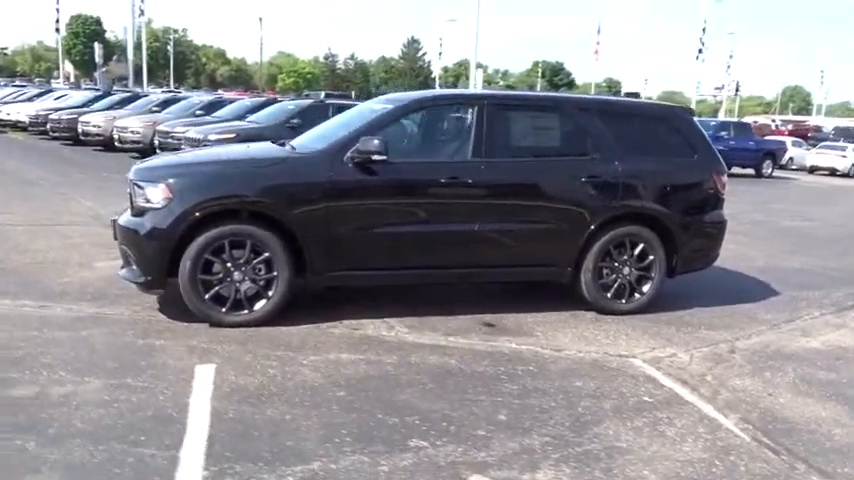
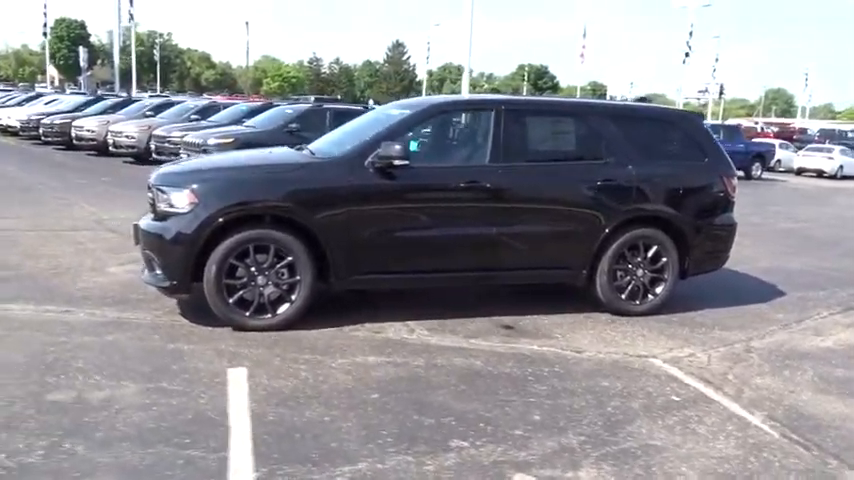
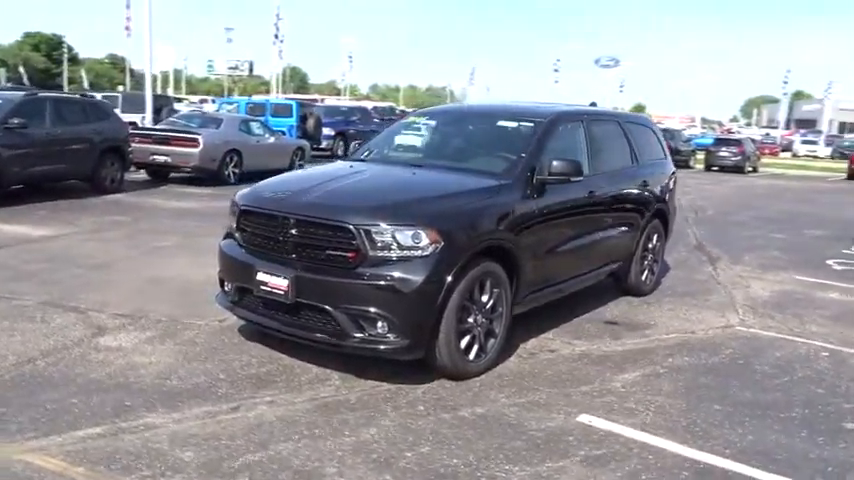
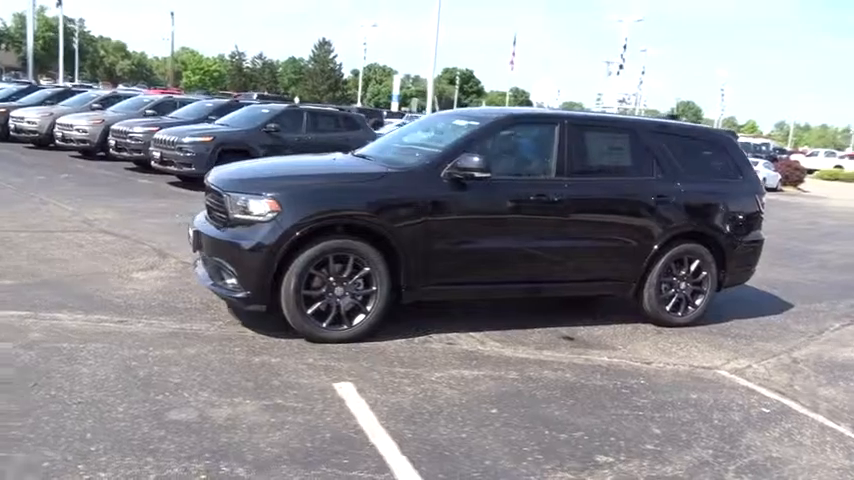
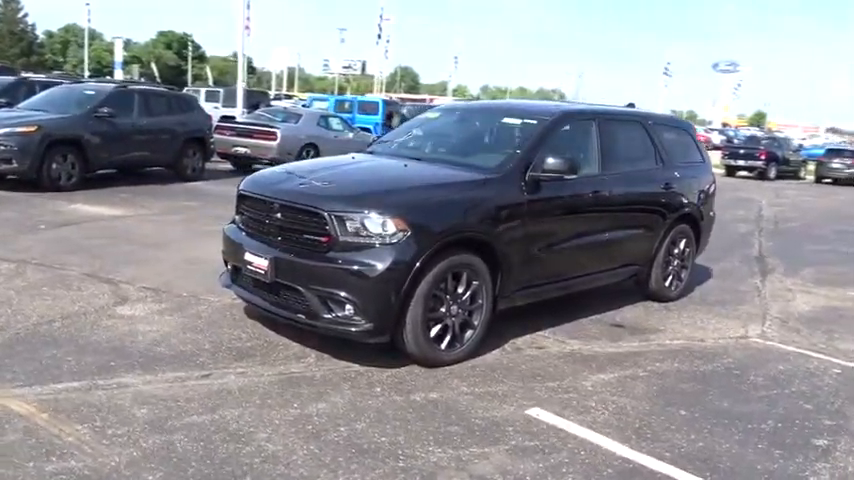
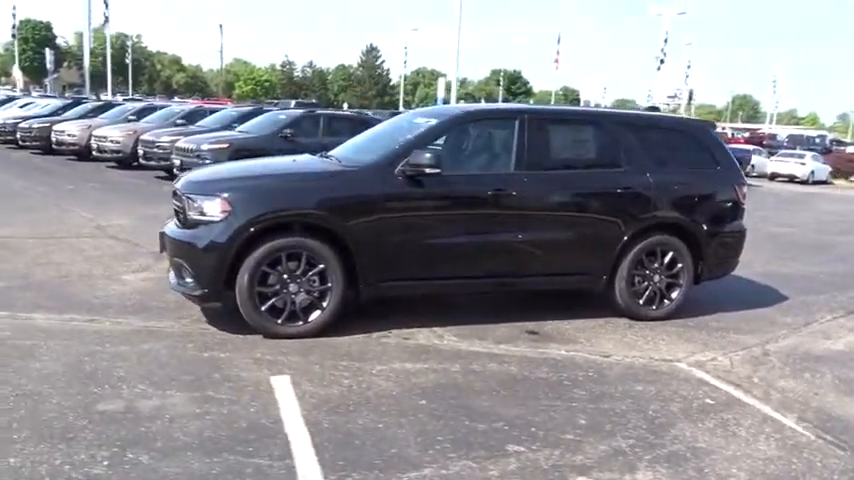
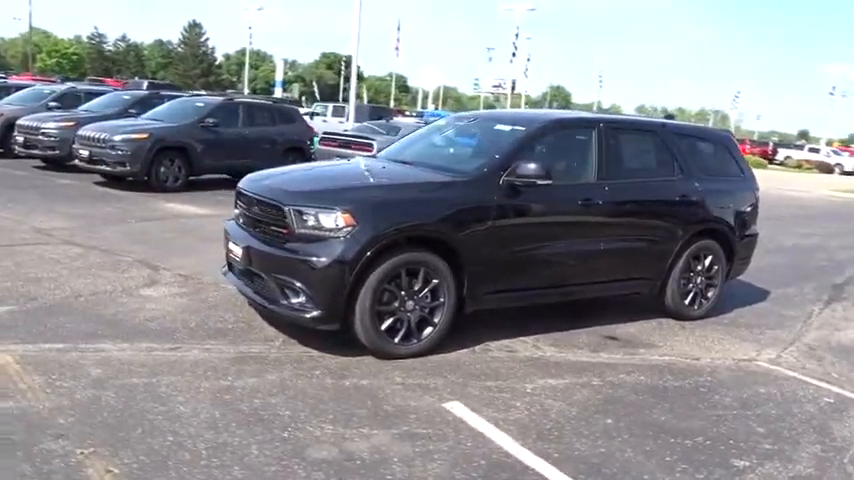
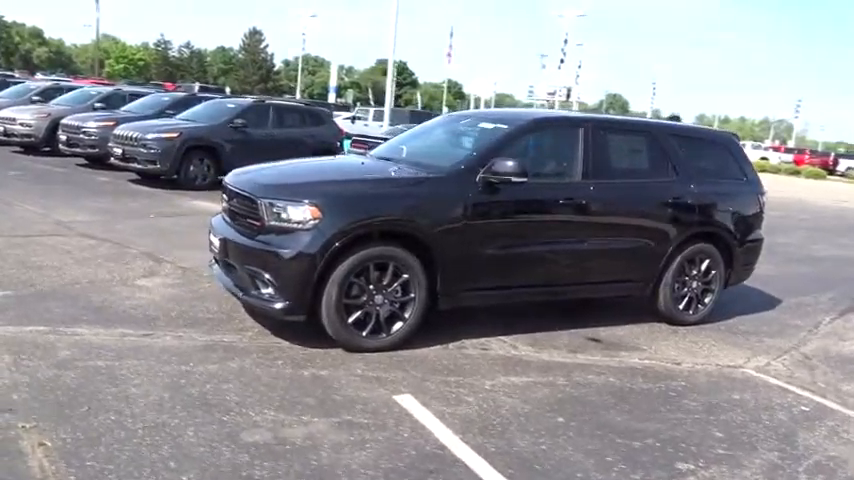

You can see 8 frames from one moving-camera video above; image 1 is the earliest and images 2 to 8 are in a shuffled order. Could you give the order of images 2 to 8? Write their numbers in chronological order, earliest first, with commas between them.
2, 6, 4, 8, 7, 5, 3
